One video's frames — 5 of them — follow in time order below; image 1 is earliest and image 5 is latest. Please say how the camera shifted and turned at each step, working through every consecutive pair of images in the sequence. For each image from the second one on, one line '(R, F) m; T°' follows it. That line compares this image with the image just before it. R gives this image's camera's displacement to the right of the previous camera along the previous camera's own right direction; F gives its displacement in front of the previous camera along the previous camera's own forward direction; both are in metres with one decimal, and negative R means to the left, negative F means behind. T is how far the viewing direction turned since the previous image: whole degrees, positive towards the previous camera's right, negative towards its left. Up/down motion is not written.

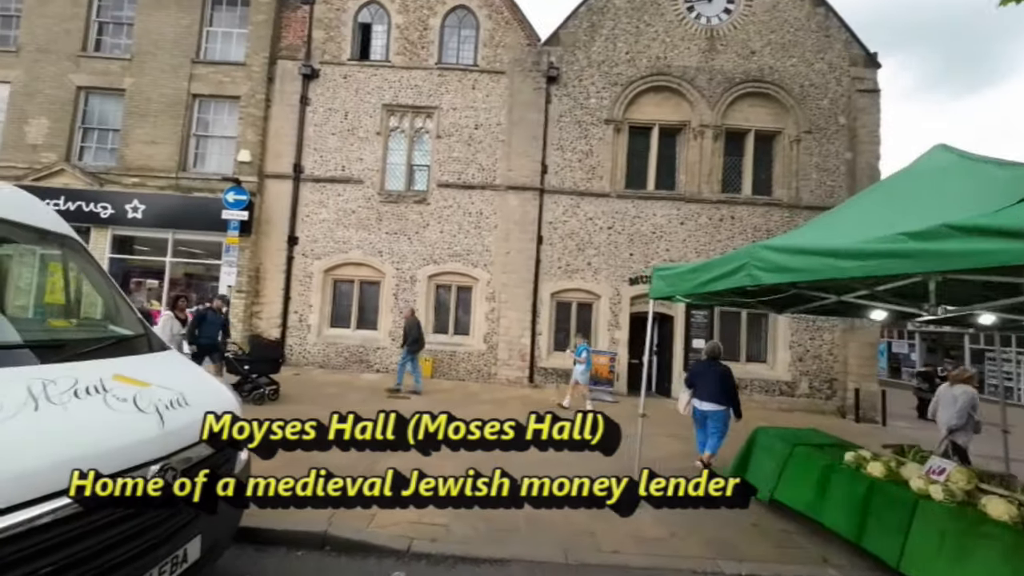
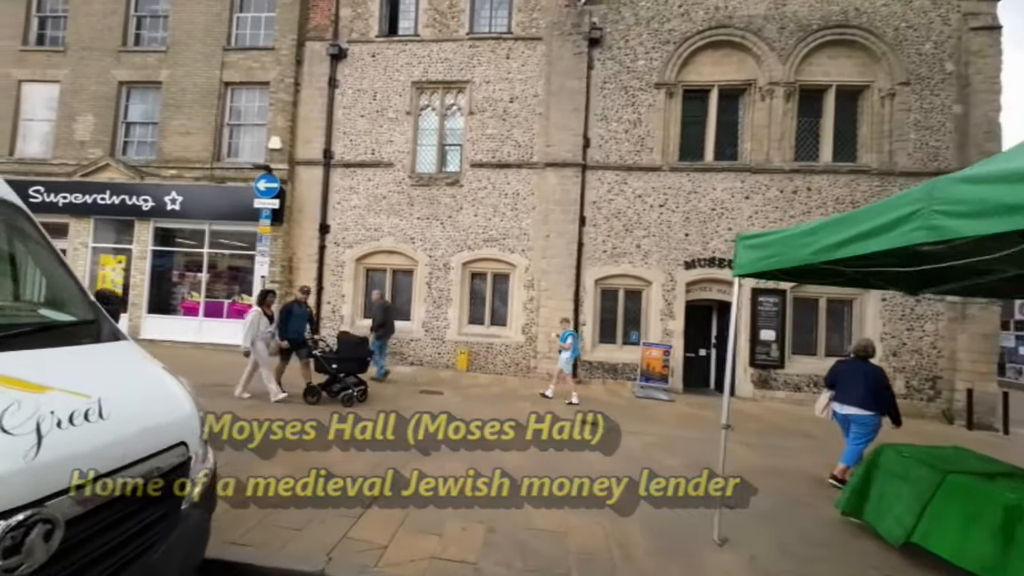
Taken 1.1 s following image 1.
(-0.1, +1.0) m; -6°
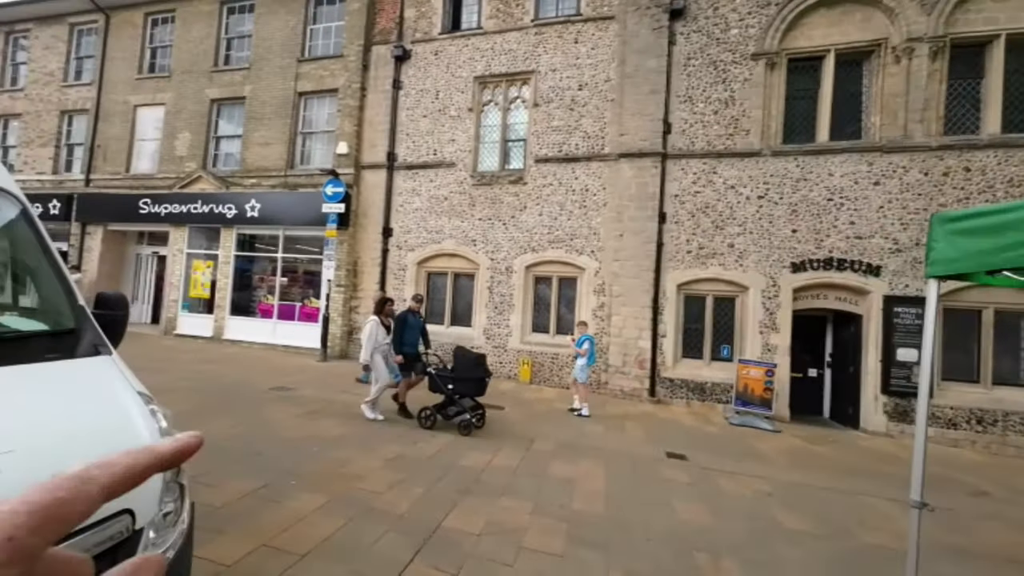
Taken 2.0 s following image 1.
(-0.1, +1.0) m; -9°
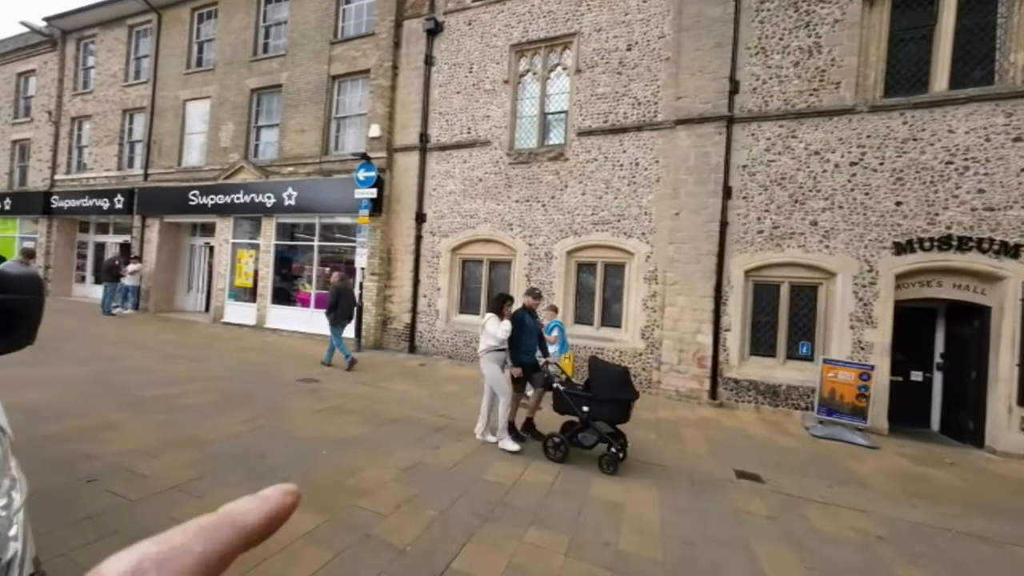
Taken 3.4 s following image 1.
(+0.1, +1.0) m; -6°
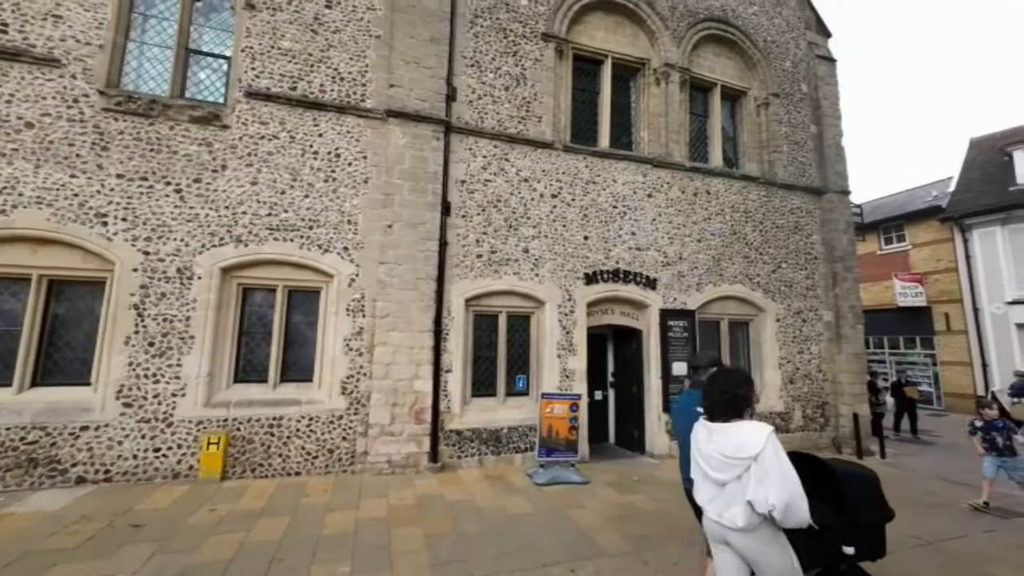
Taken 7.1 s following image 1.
(+1.2, +2.4) m; +39°
